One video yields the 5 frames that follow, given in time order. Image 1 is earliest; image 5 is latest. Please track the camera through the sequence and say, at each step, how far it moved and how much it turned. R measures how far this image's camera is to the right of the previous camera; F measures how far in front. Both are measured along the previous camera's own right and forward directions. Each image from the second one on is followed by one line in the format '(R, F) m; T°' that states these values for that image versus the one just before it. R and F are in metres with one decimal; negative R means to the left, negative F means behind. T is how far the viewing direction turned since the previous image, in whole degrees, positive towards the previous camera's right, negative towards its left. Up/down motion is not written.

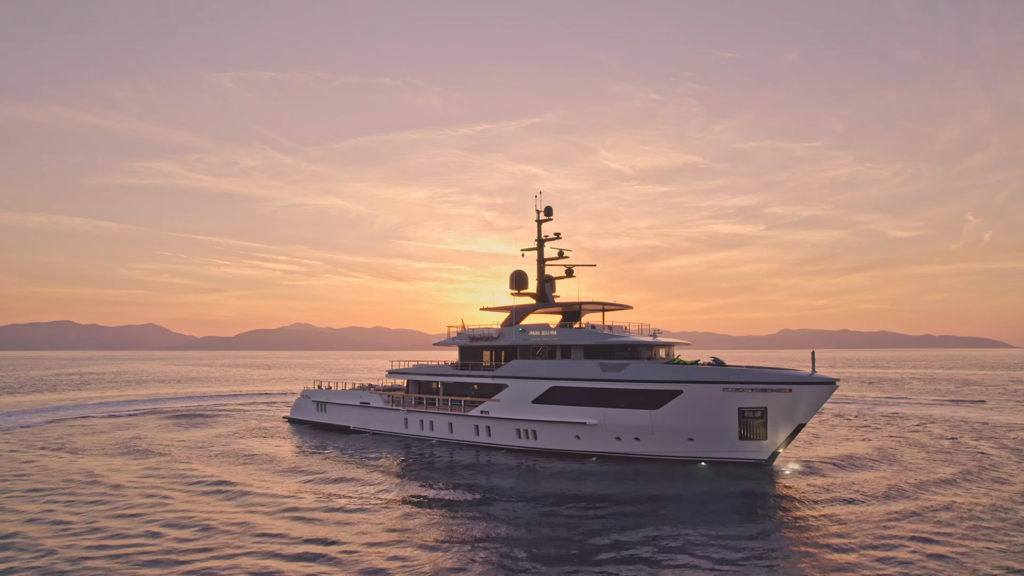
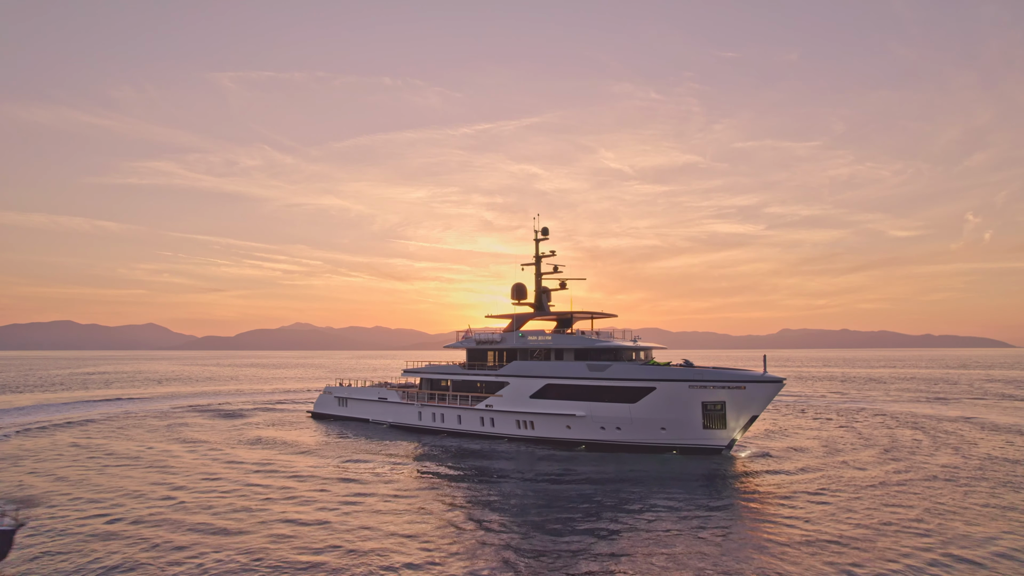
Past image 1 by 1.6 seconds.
(-2.1, +2.9) m; 0°
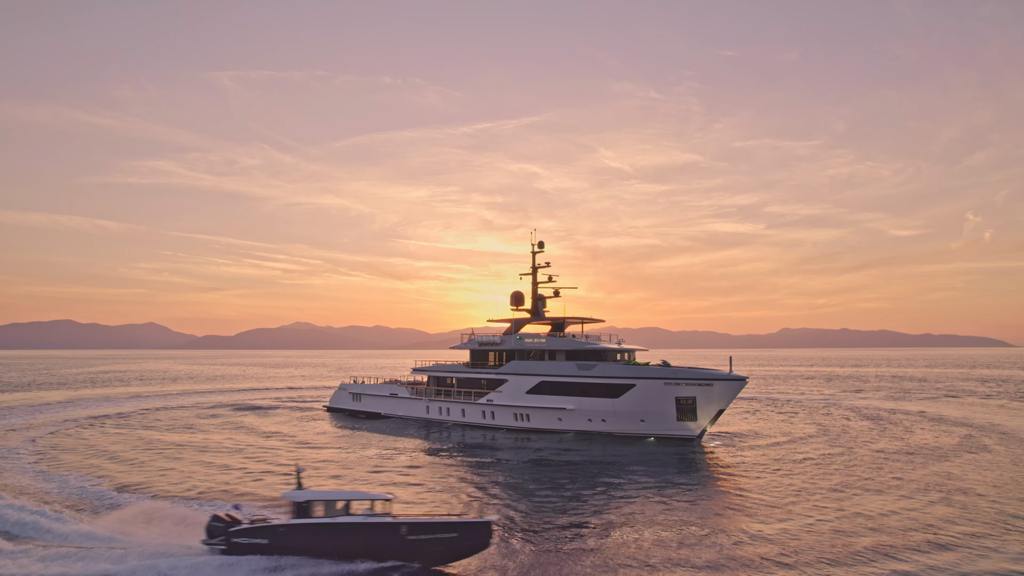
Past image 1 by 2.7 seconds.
(+0.2, -3.3) m; 0°
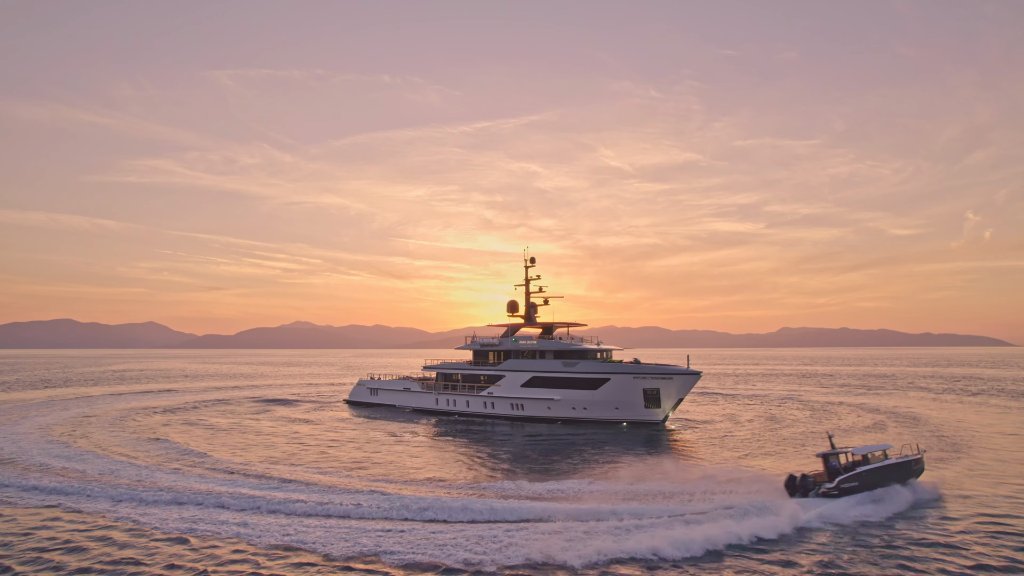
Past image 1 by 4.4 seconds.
(+0.2, -5.9) m; 0°
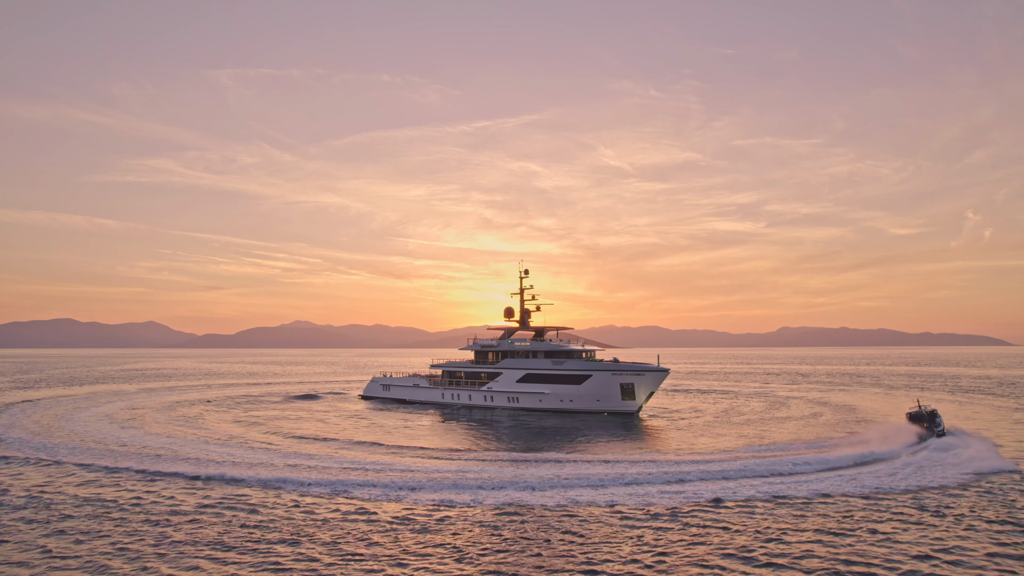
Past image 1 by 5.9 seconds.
(+0.2, -5.9) m; 0°
